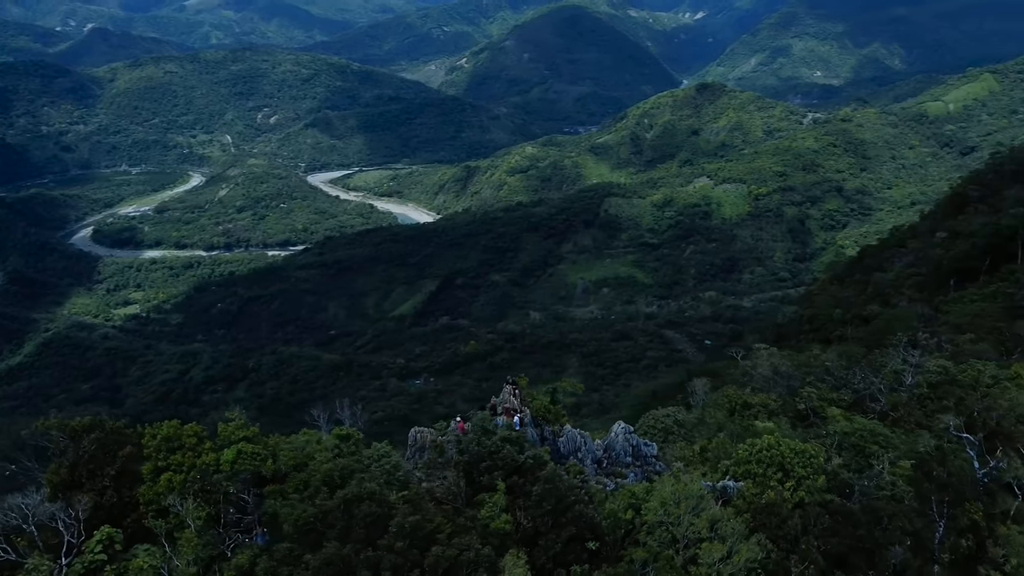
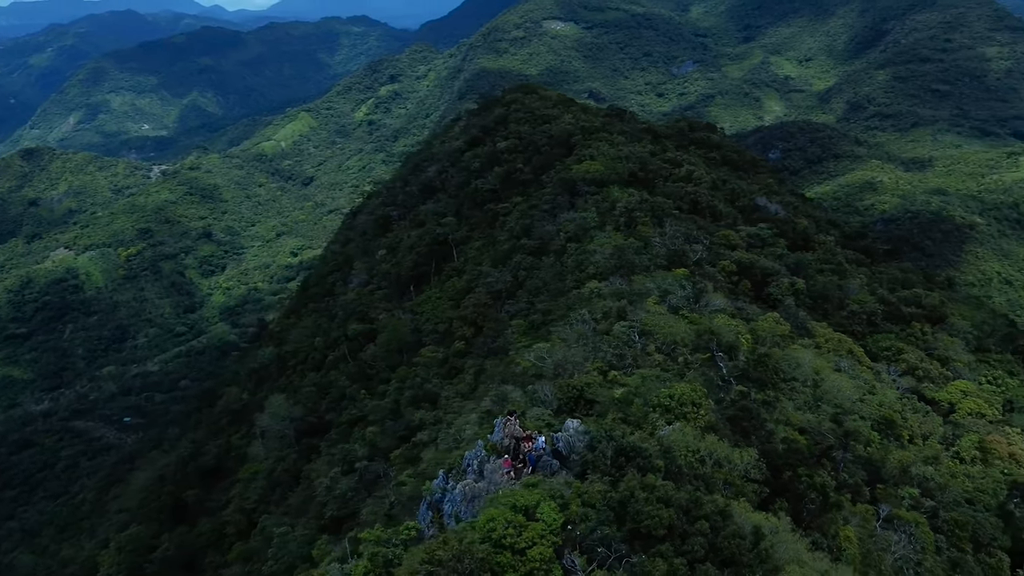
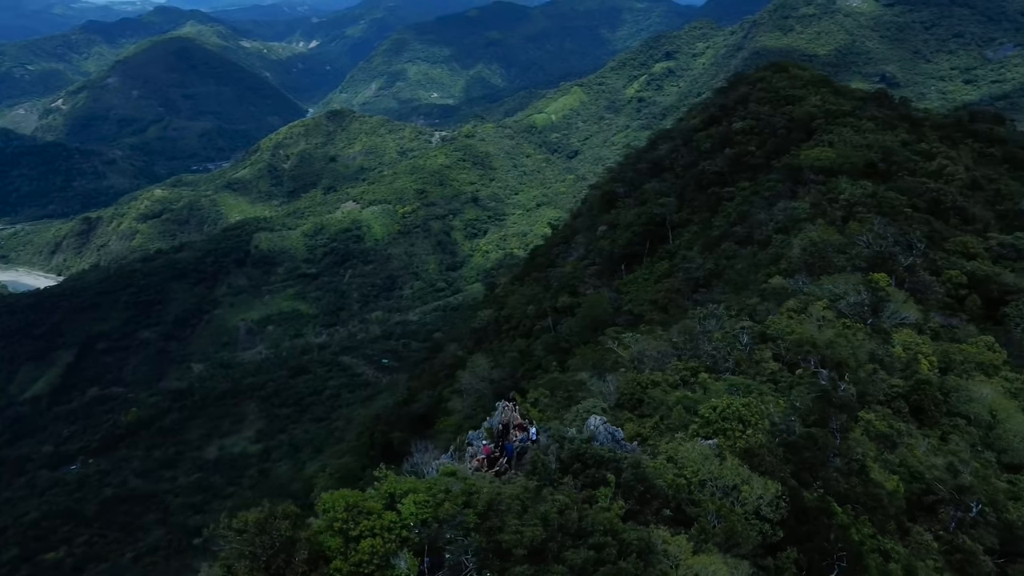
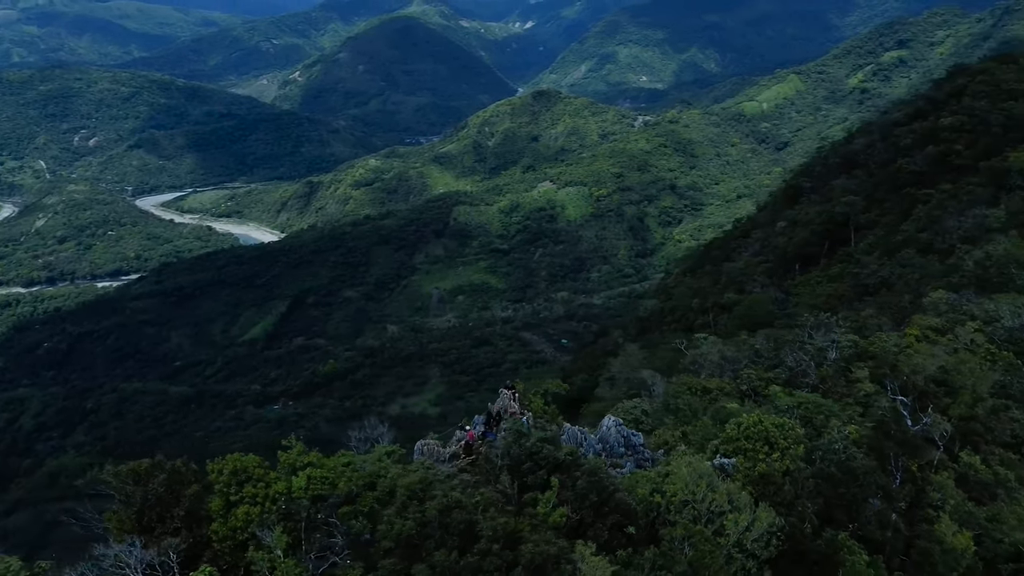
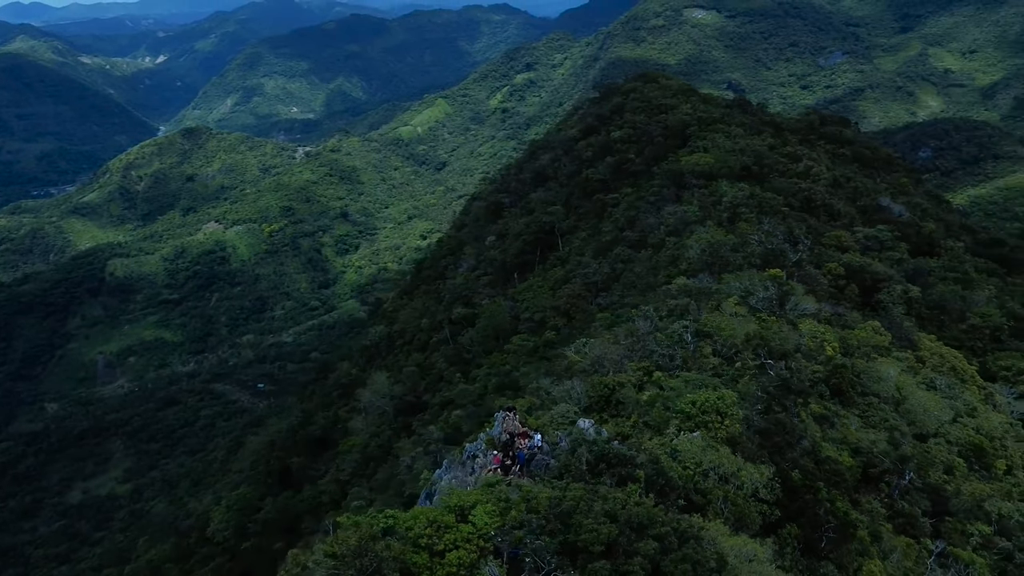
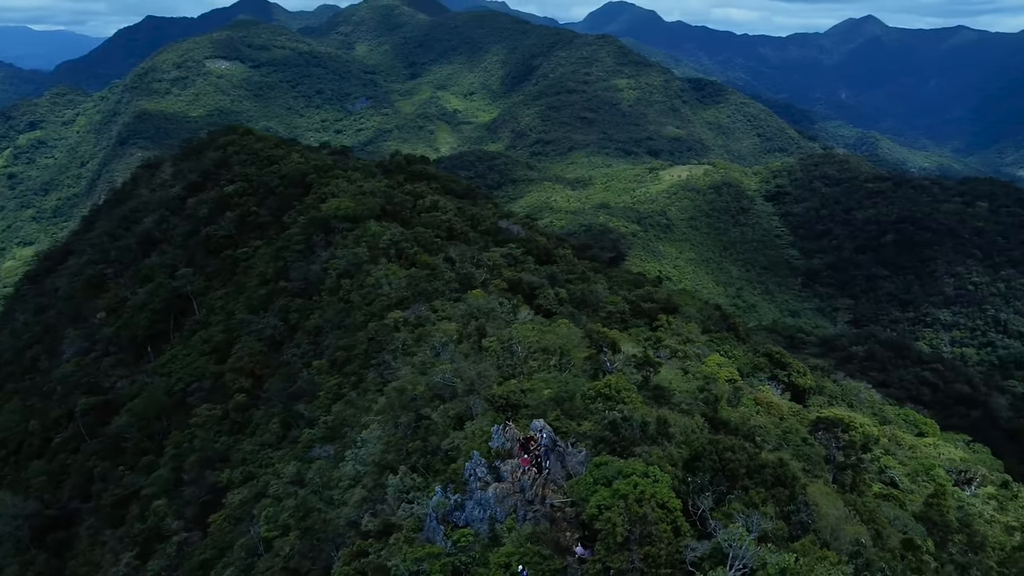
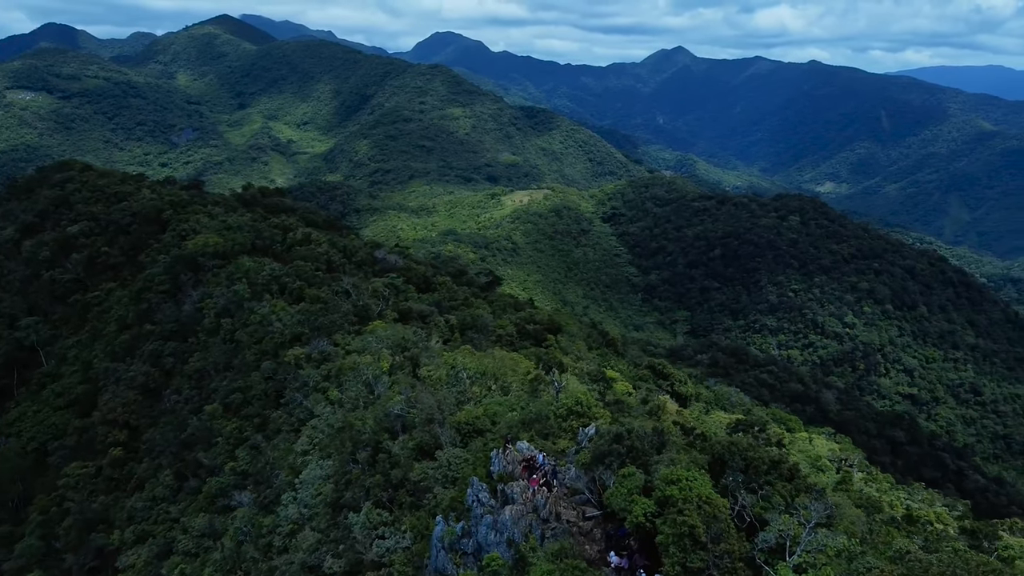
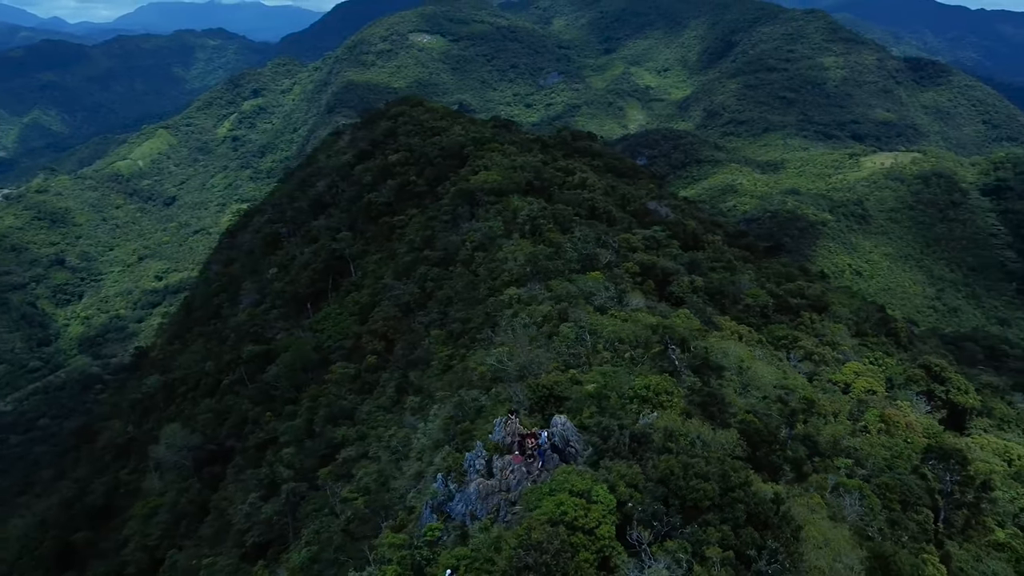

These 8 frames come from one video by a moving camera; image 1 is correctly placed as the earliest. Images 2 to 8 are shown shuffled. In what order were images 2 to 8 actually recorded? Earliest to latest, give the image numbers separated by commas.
4, 3, 5, 2, 8, 6, 7
